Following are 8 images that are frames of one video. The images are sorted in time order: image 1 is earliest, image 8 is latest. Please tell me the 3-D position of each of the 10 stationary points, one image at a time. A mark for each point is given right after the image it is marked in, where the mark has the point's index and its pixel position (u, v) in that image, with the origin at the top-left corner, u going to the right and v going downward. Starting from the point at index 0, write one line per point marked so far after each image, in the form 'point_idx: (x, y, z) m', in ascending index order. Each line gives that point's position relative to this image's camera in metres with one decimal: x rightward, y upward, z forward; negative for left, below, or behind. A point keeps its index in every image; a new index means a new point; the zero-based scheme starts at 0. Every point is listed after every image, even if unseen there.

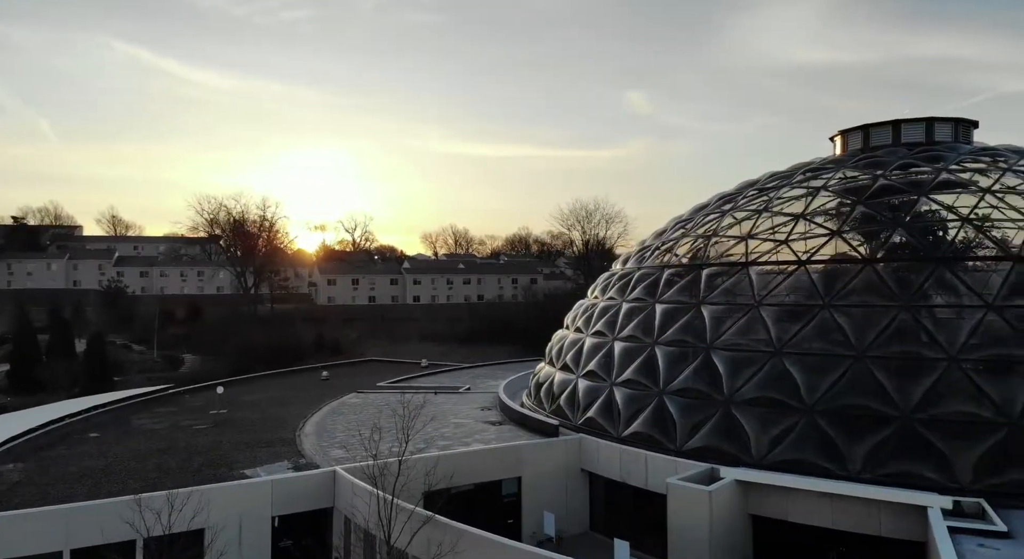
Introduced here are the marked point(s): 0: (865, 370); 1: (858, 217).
0: (+6.1, -1.6, +12.2) m
1: (+7.2, +1.3, +14.6) m
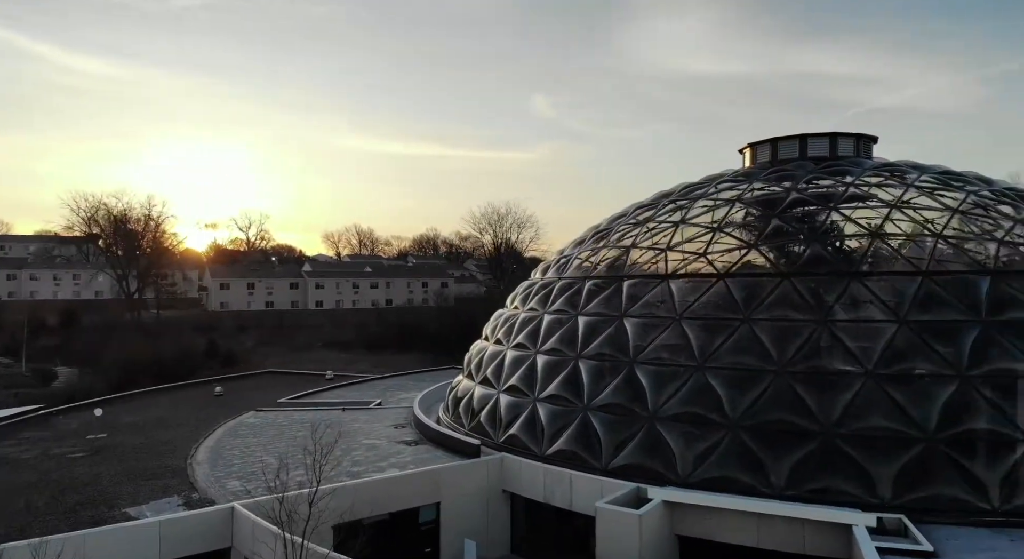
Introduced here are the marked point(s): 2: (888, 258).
0: (+4.8, -1.8, +12.2) m
1: (+5.5, +1.0, +14.7) m
2: (+7.1, +0.4, +13.2) m
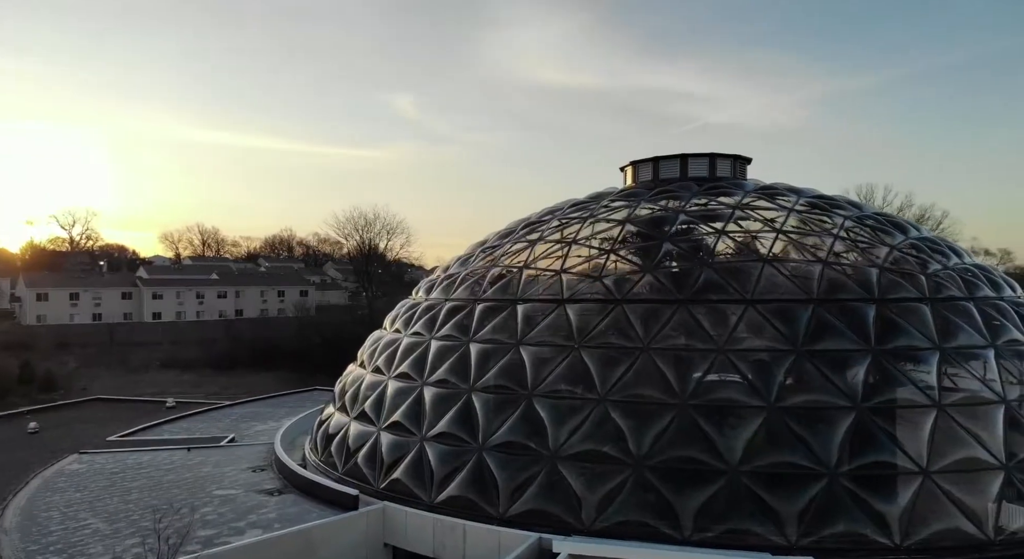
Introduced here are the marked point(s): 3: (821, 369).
0: (+3.0, -2.3, +11.7) m
1: (+3.2, +0.5, +14.3) m
2: (+5.1, -0.1, +13.2) m
3: (+5.2, -1.5, +11.8) m
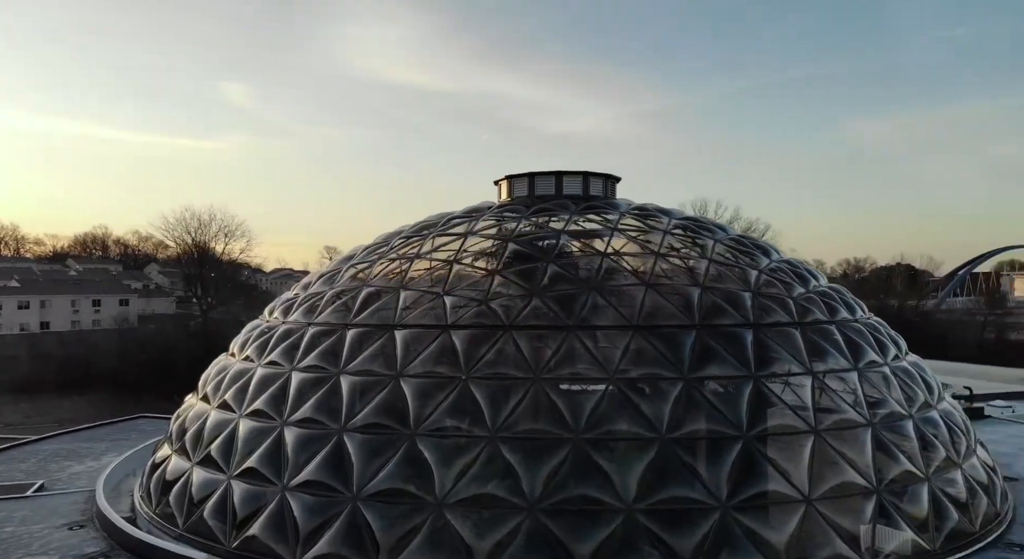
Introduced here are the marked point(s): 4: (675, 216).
0: (+1.1, -2.8, +11.2) m
1: (+0.8, +0.1, +13.7) m
2: (+2.9, -0.5, +13.0) m
3: (+3.3, -1.9, +11.8) m
4: (+4.1, +1.6, +17.7) m
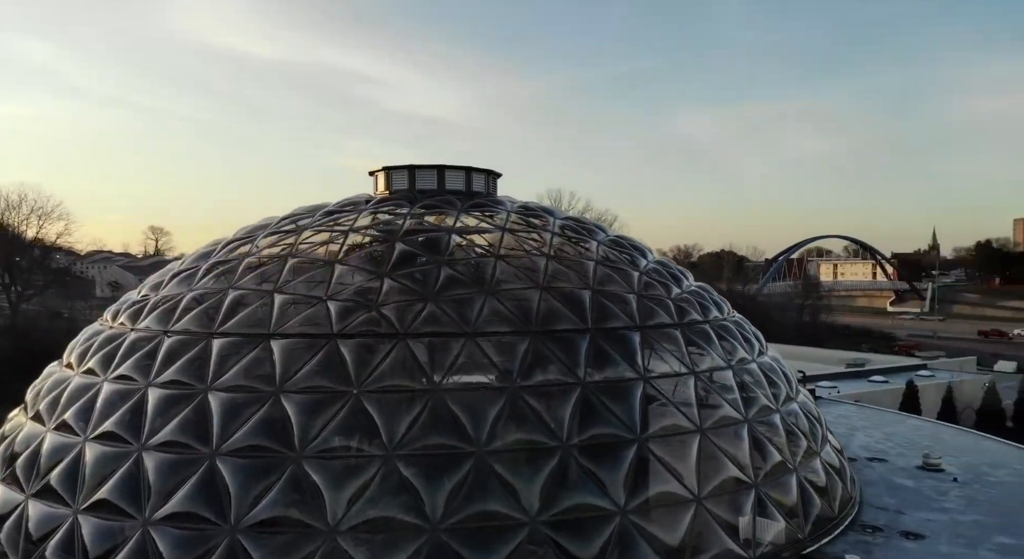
0: (-0.4, -2.9, +10.8) m
1: (-1.3, 0.0, +13.2) m
2: (+0.9, -0.6, +13.0) m
3: (+1.5, -2.0, +11.9) m
4: (+1.1, +1.6, +17.7) m
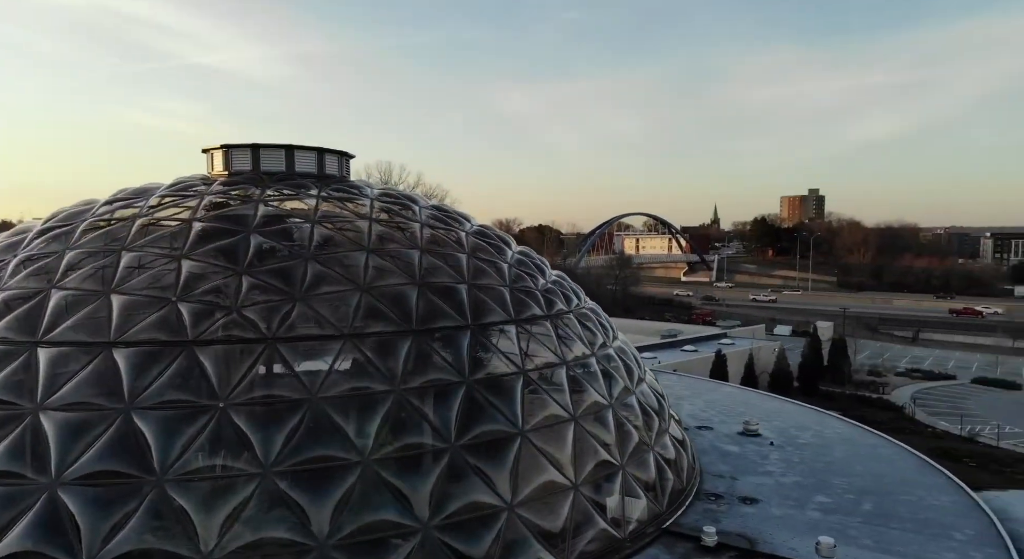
0: (-2.1, -2.9, +10.5) m
1: (-3.6, +0.1, +12.4) m
2: (-1.4, -0.5, +12.8) m
3: (-0.5, -2.0, +11.9) m
4: (-2.4, +1.9, +17.3) m
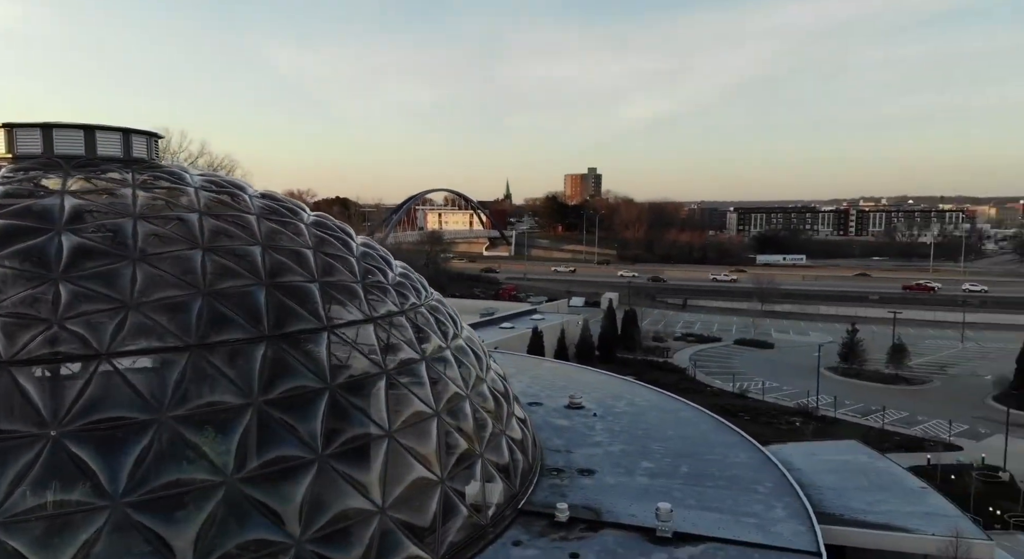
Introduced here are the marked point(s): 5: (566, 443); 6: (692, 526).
0: (-3.9, -3.0, +9.9) m
1: (-5.9, 0.0, +11.2) m
2: (-3.9, -0.5, +12.2) m
3: (-2.8, -2.0, +11.7) m
4: (-6.2, +2.0, +16.2) m
5: (+1.3, -4.1, +17.5) m
6: (+3.3, -4.5, +12.8) m
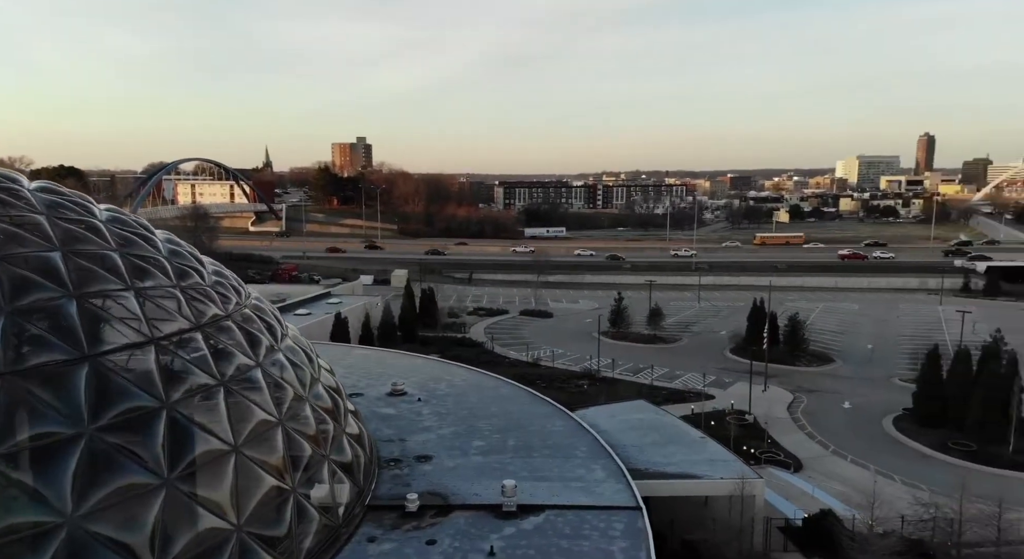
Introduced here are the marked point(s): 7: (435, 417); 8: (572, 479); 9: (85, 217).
0: (-5.6, -3.3, +9.1) m
1: (-8.0, -0.3, +9.6) m
2: (-6.4, -0.7, +11.2) m
3: (-5.1, -2.2, +11.1) m
4: (-9.8, +1.9, +14.1) m
5: (-2.9, -3.9, +18.0) m
6: (+0.4, -4.4, +14.1) m
7: (-2.1, -3.8, +19.3) m
8: (+1.3, -4.3, +15.1) m
9: (-8.3, +1.2, +13.8) m
